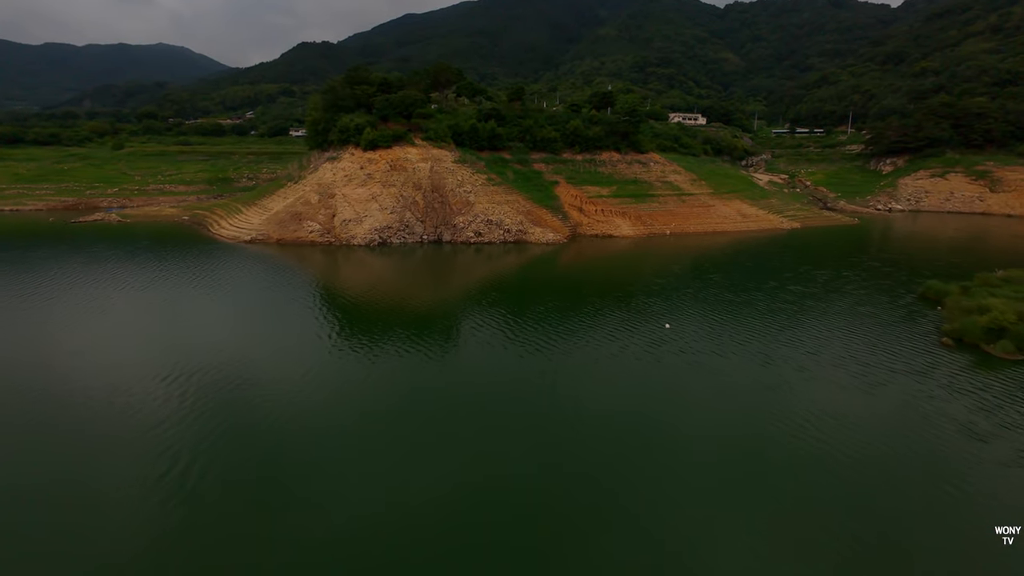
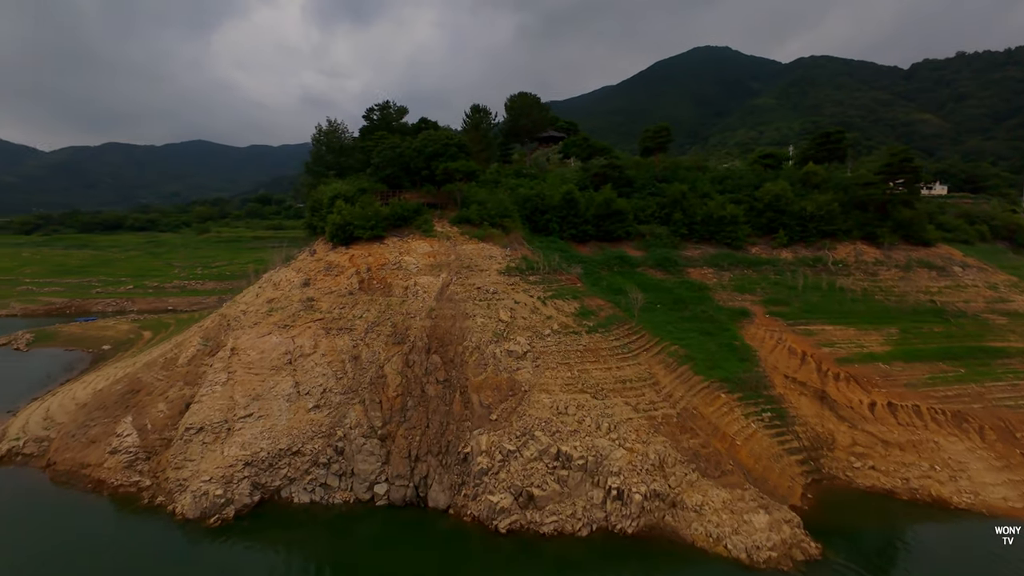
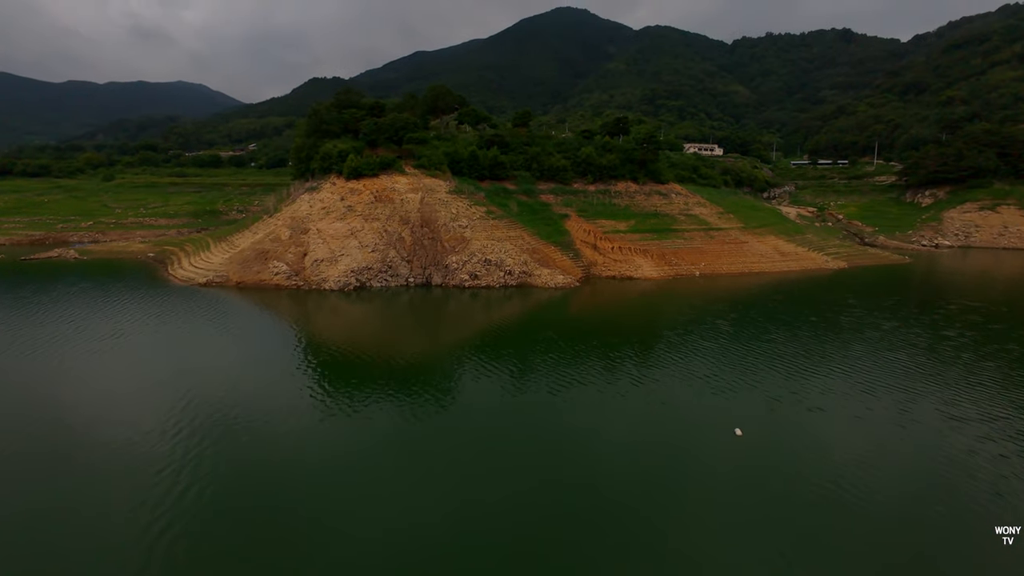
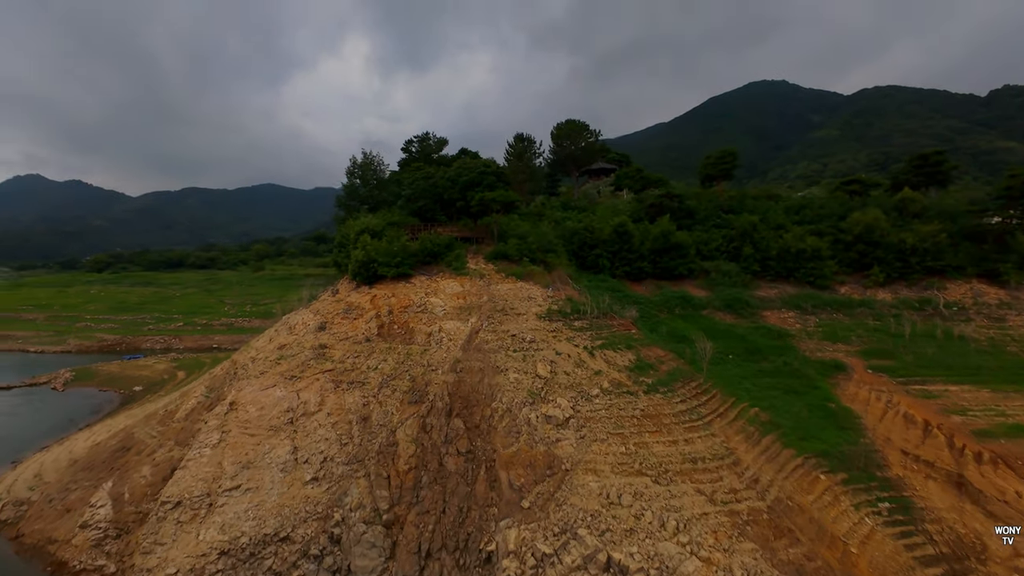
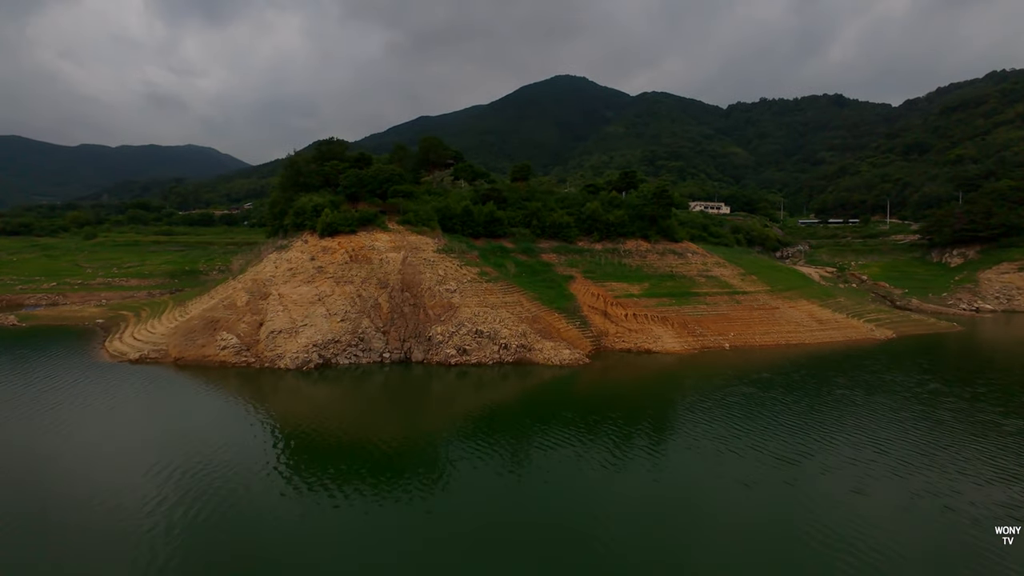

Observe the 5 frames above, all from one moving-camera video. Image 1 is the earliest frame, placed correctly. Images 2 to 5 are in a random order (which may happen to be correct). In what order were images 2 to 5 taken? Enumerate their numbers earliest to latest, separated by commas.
3, 5, 2, 4
